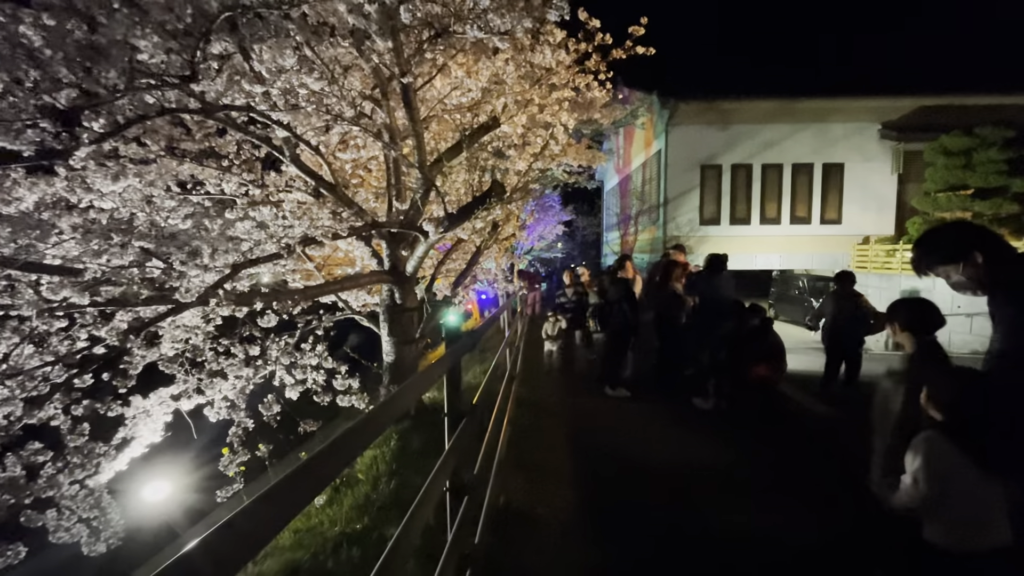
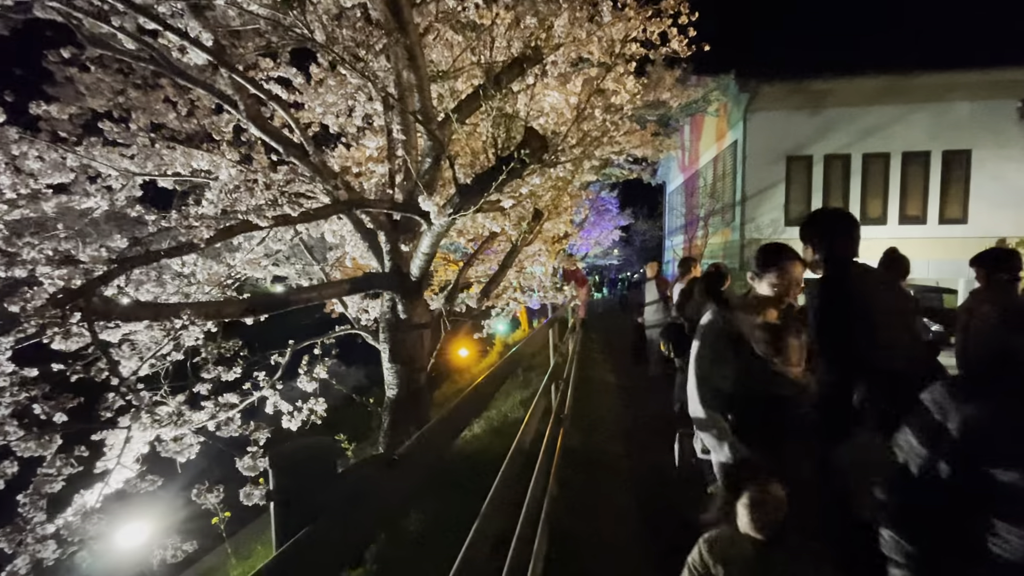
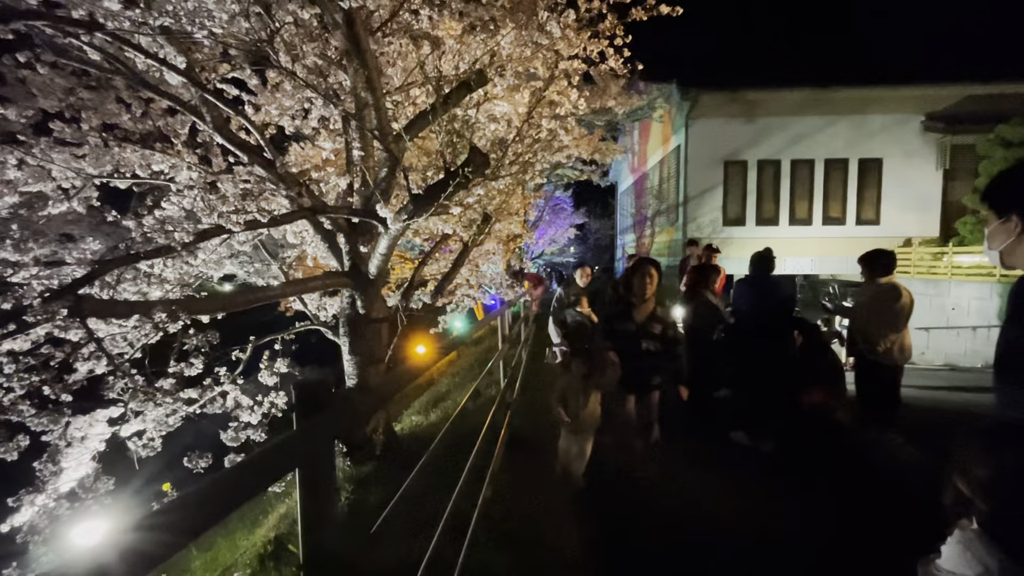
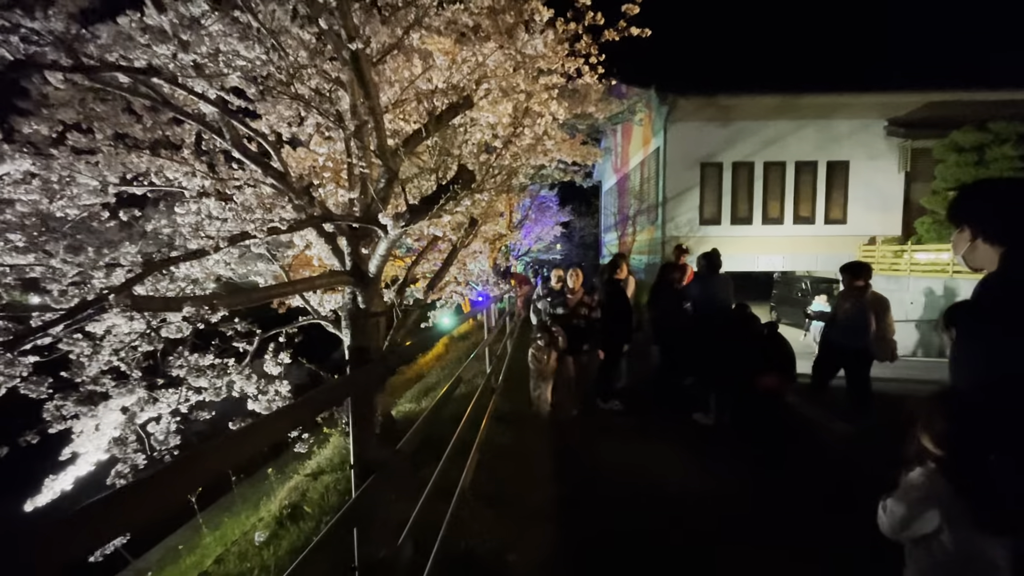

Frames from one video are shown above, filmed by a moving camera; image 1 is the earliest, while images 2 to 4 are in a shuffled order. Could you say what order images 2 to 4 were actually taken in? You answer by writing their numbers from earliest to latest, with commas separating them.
4, 3, 2
